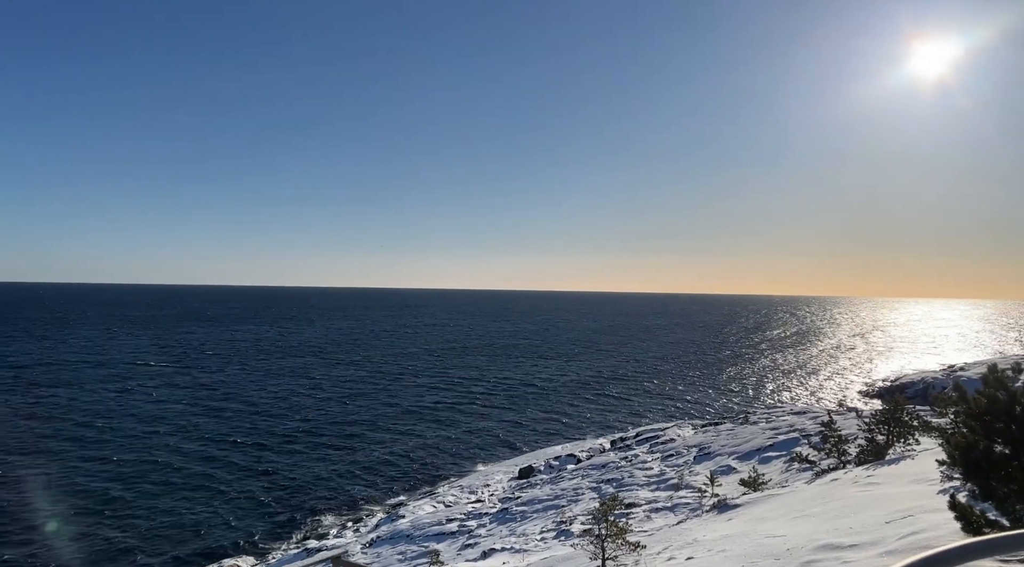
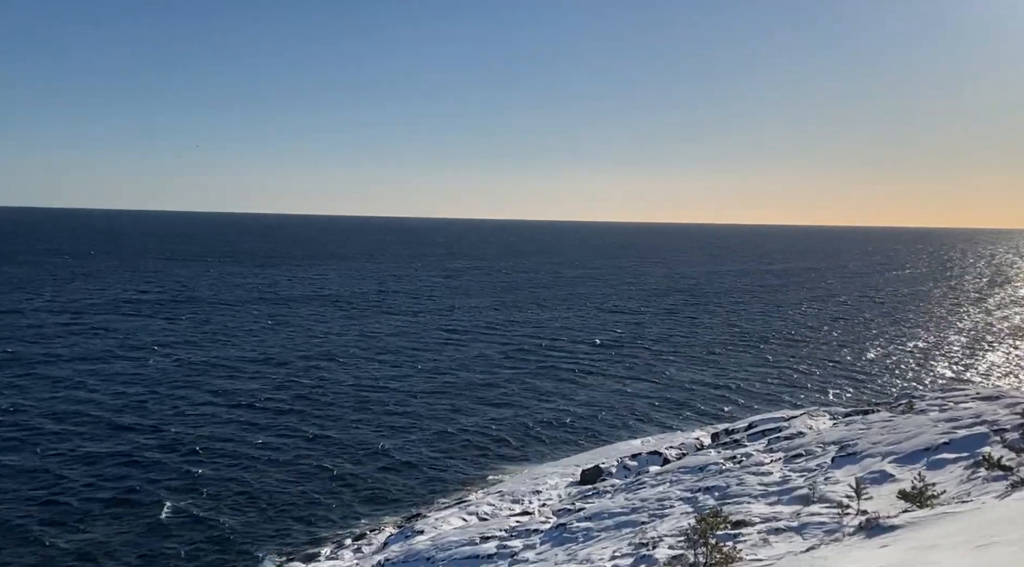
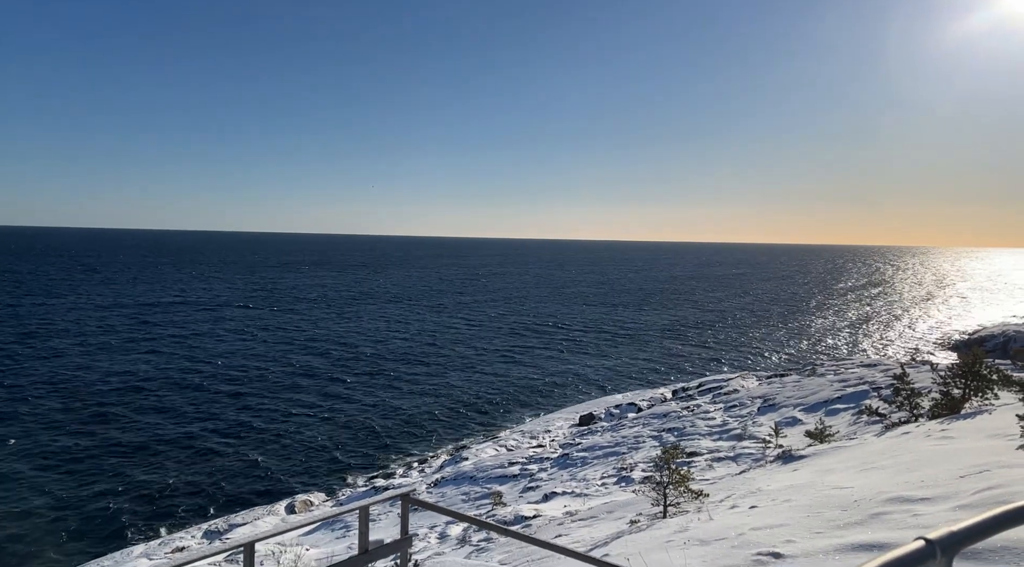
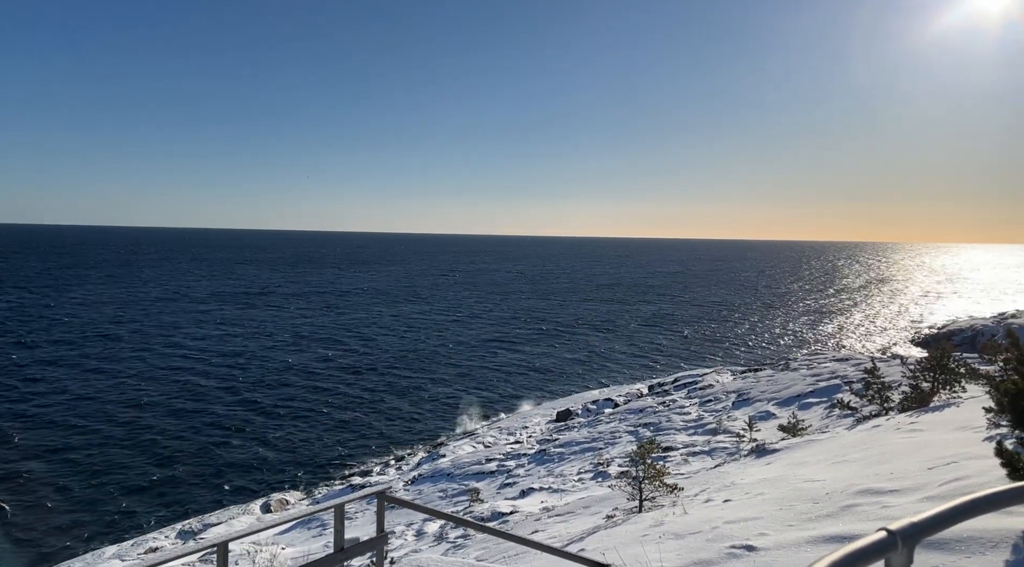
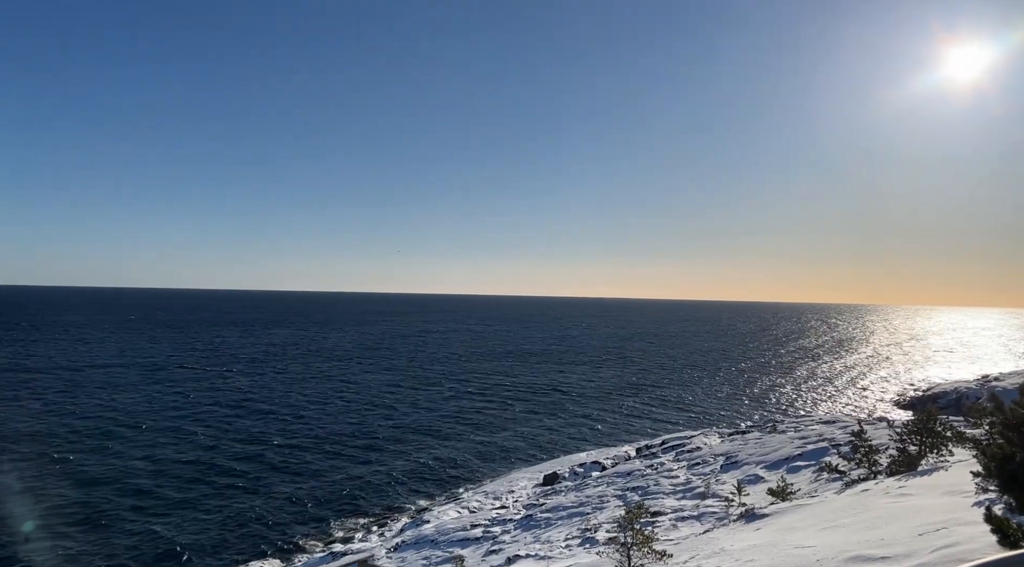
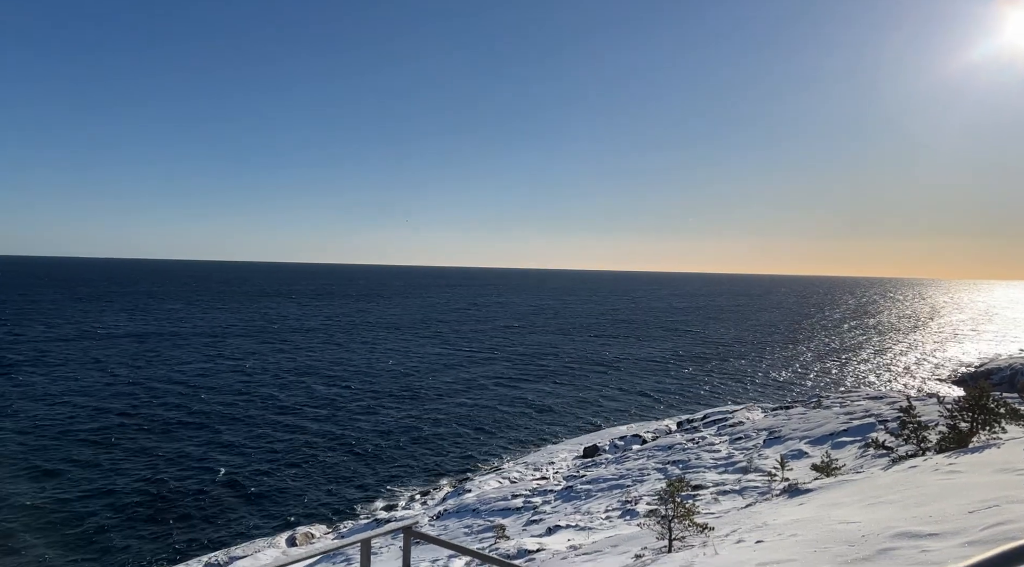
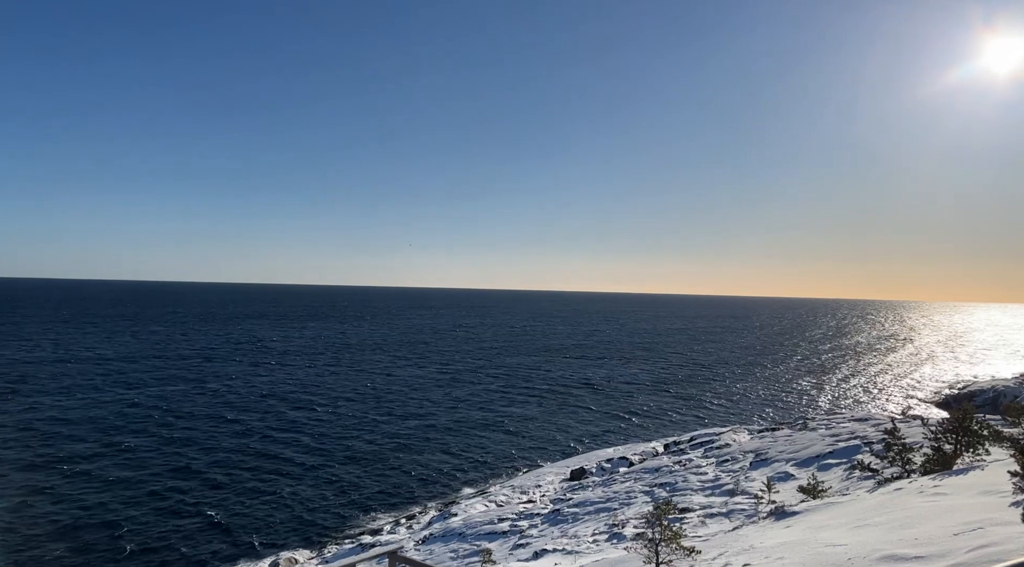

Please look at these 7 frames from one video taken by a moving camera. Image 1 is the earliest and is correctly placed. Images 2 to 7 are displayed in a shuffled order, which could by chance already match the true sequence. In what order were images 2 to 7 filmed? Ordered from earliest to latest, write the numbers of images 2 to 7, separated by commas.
5, 7, 6, 3, 4, 2
